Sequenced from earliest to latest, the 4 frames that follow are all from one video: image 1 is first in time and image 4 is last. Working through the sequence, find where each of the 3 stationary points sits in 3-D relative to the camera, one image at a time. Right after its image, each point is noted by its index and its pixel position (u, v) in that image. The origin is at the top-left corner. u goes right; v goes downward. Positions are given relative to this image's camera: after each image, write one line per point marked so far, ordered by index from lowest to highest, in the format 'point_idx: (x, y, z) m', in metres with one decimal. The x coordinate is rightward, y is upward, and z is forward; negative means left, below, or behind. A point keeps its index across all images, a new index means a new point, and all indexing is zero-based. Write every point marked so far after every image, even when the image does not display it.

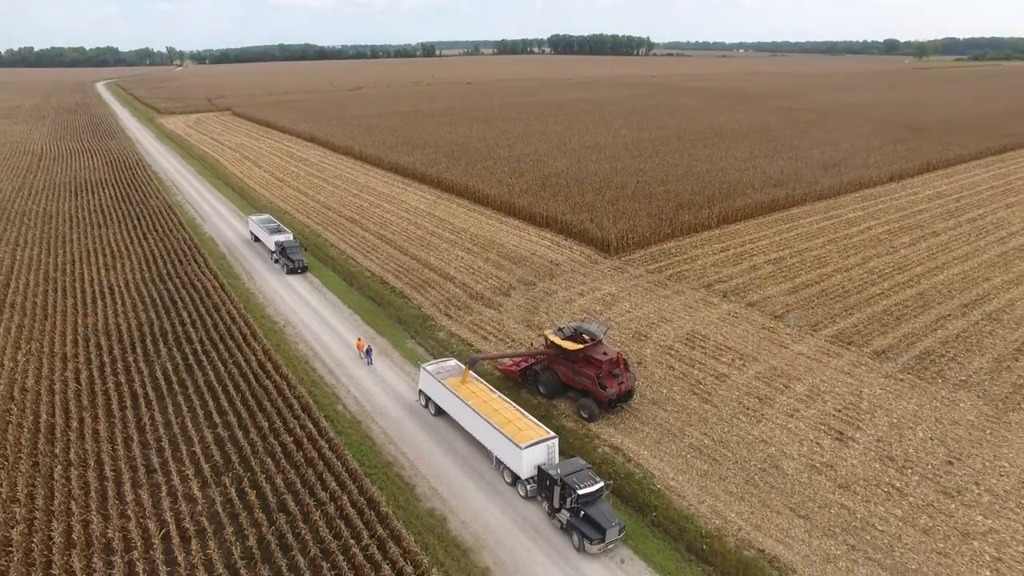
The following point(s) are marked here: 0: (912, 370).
0: (+9.1, -1.8, +14.1) m
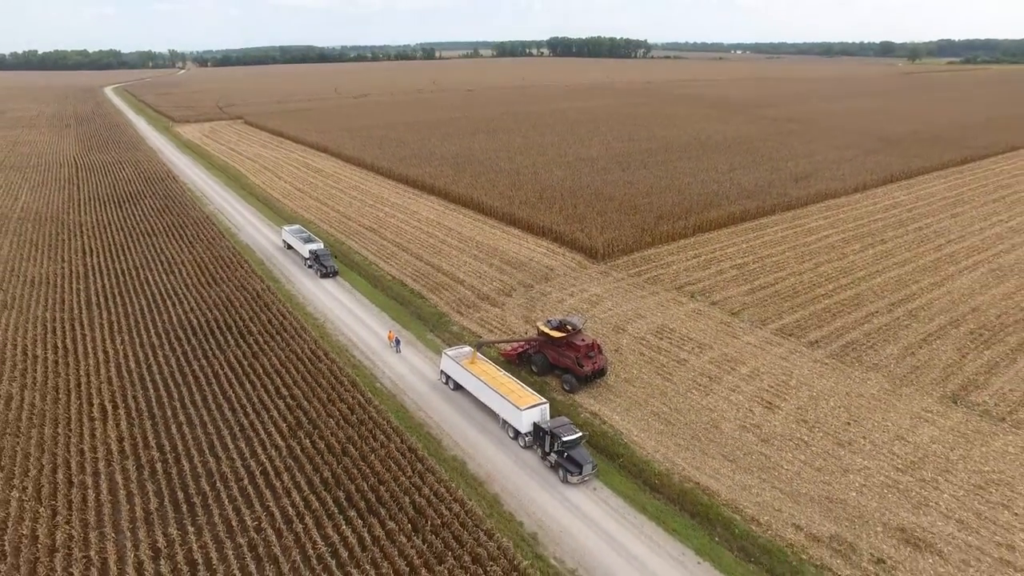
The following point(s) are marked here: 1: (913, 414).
0: (+9.1, -1.9, +17.6) m
1: (+9.5, -3.0, +14.7) m
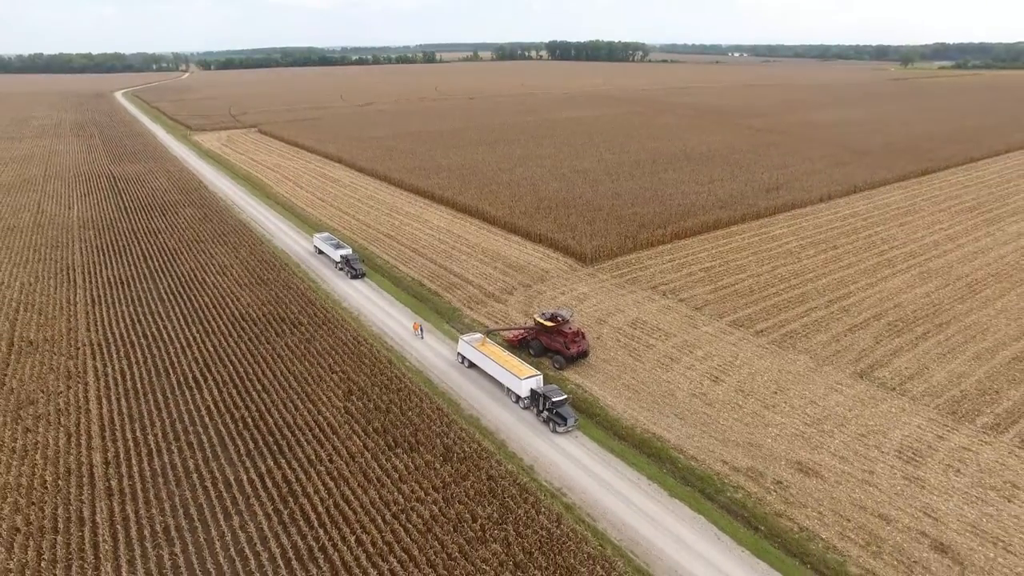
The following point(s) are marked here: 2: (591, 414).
0: (+9.2, -1.9, +21.8) m
1: (+9.5, -3.0, +18.9) m
2: (+2.2, -3.6, +17.9) m
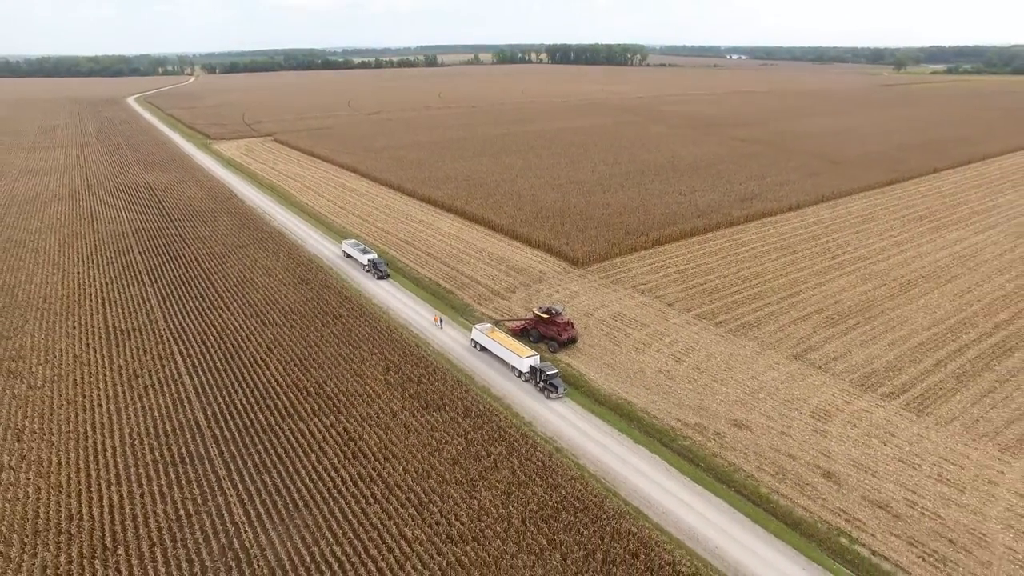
0: (+9.3, -1.8, +26.6) m
1: (+9.6, -2.9, +23.7) m
2: (+2.4, -3.5, +22.6) m
